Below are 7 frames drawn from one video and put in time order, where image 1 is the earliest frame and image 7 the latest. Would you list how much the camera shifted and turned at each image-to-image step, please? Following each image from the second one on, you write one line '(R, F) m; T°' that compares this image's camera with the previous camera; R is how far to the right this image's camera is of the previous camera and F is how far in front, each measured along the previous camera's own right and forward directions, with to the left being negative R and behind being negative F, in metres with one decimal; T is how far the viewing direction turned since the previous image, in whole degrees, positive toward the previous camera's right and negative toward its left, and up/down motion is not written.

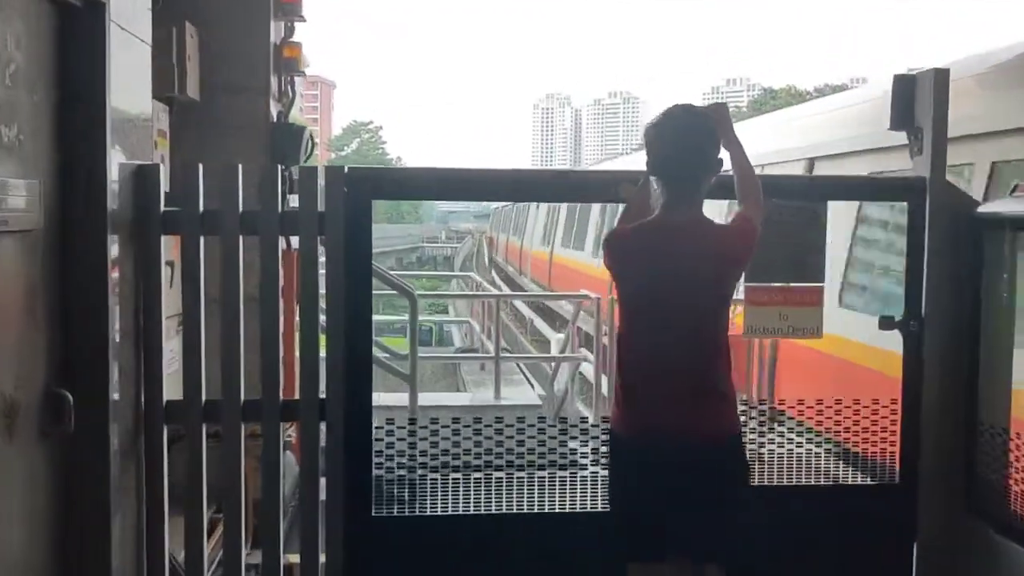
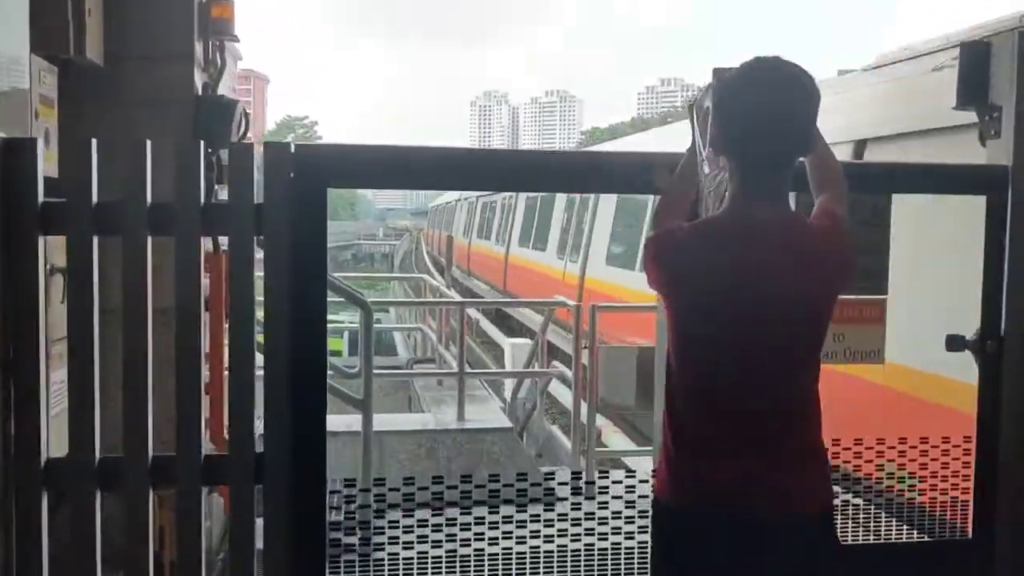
(-0.2, +0.7) m; +4°
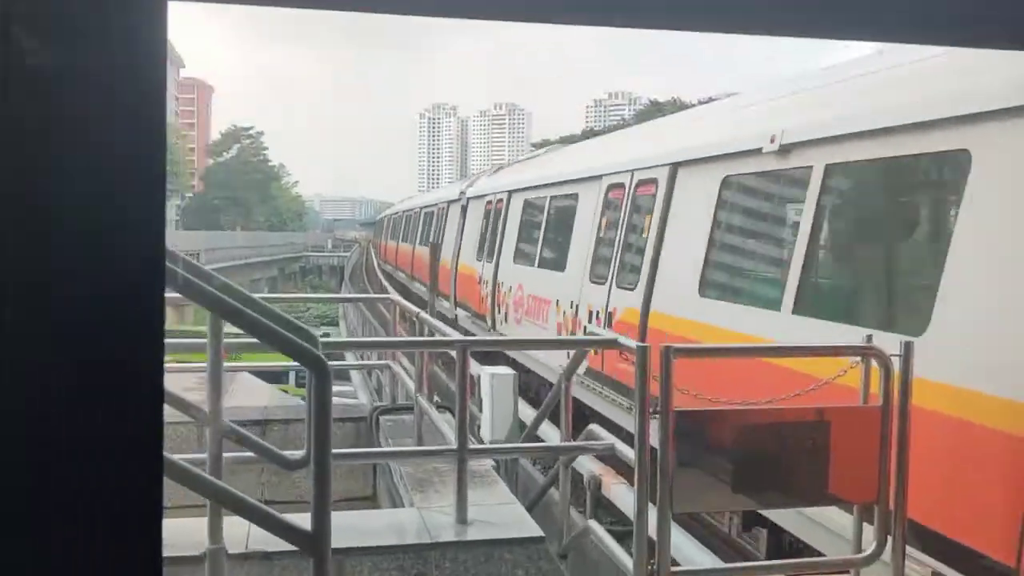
(-0.3, +1.7) m; +3°
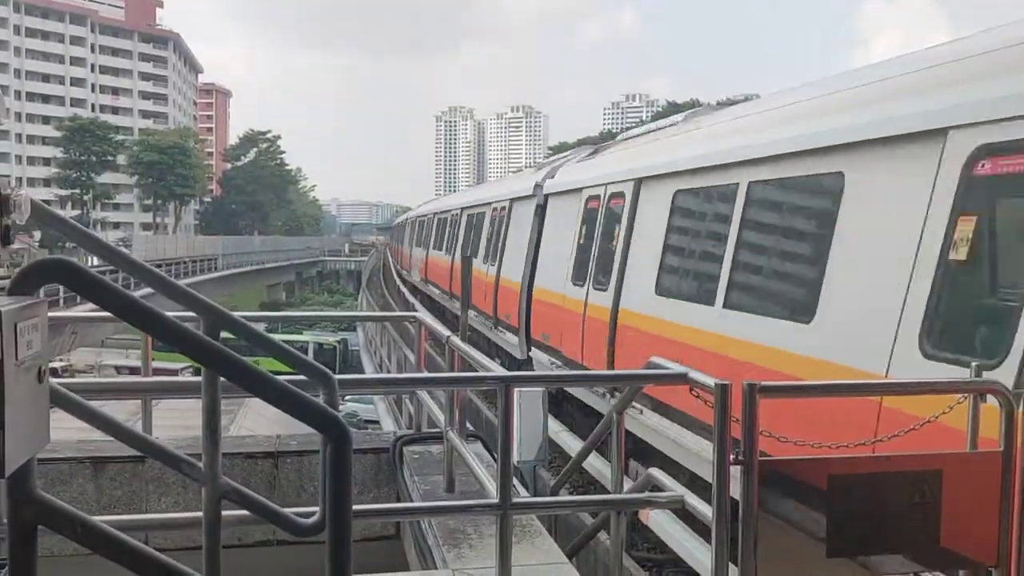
(-0.1, +0.5) m; -1°
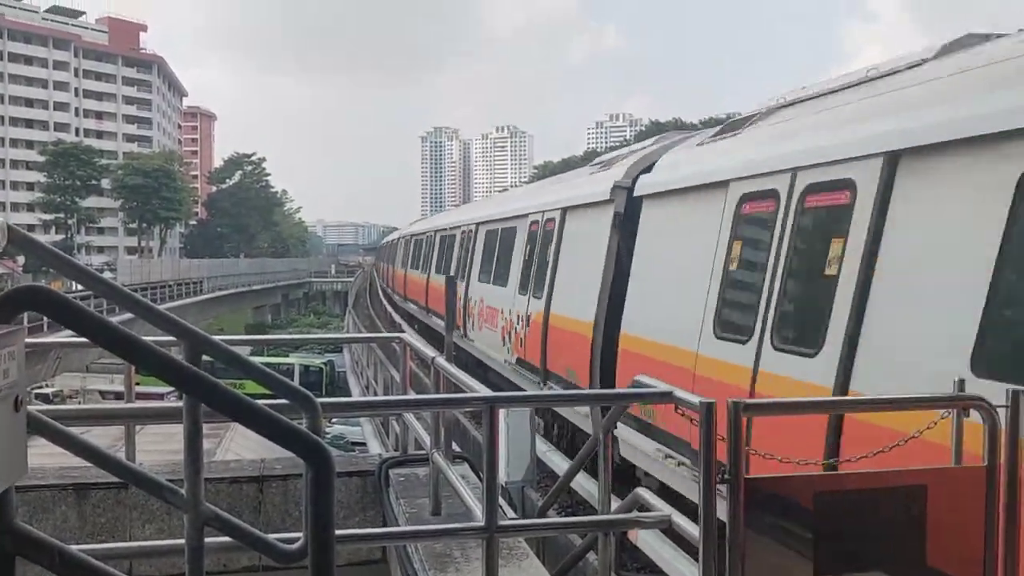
(0.0, 0.0) m; +1°
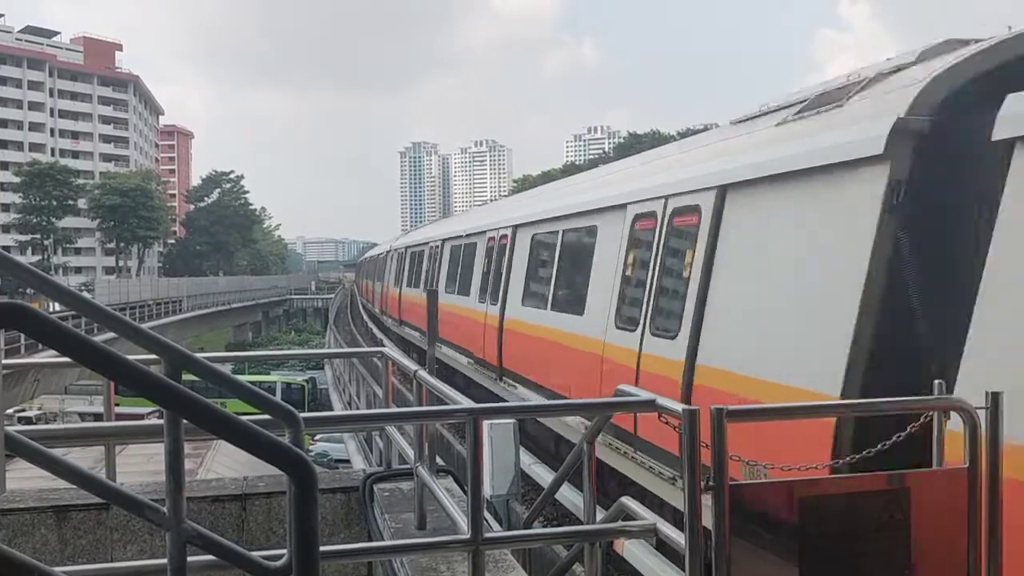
(0.0, 0.0) m; +1°
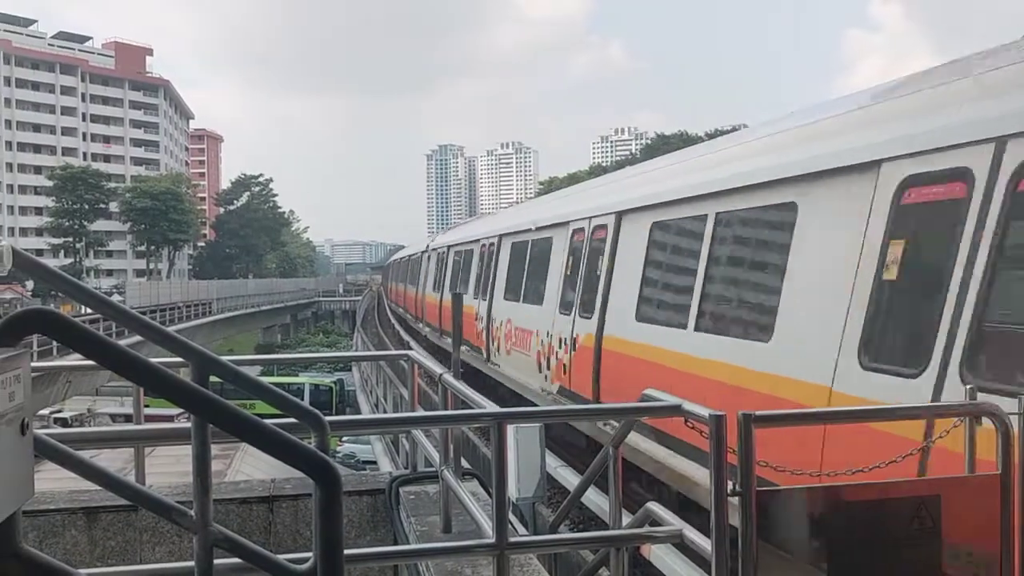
(0.0, 0.0) m; -2°
